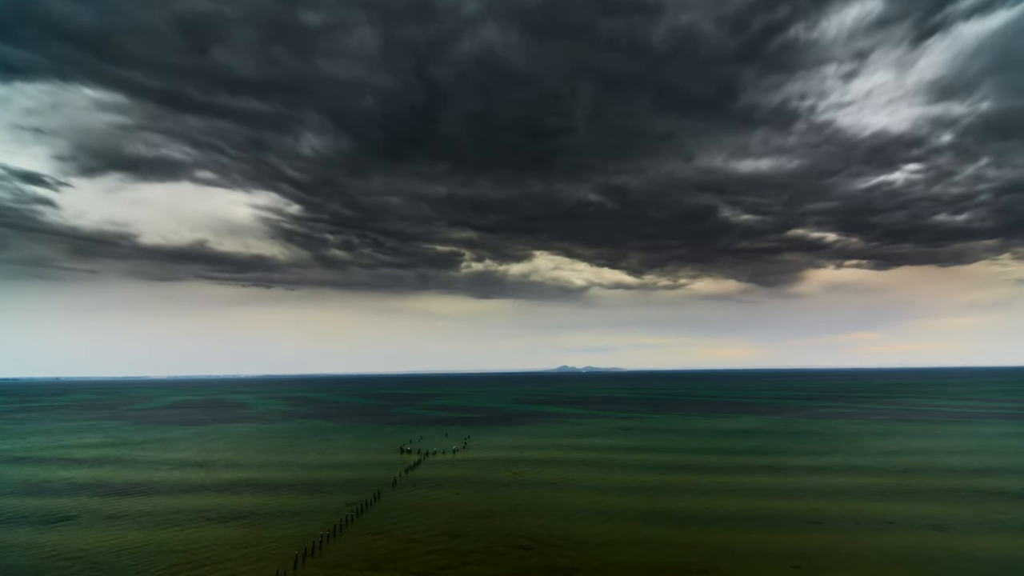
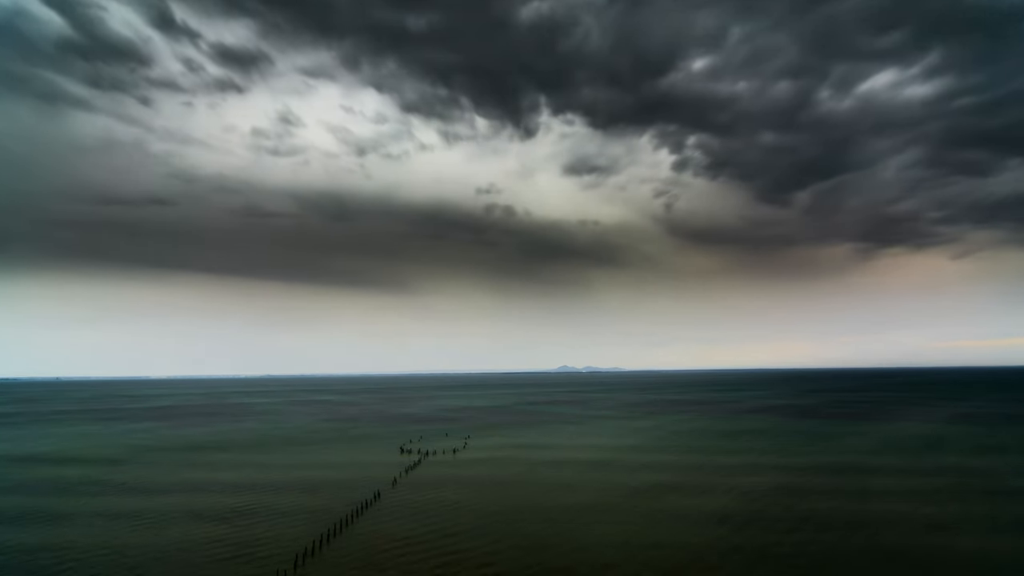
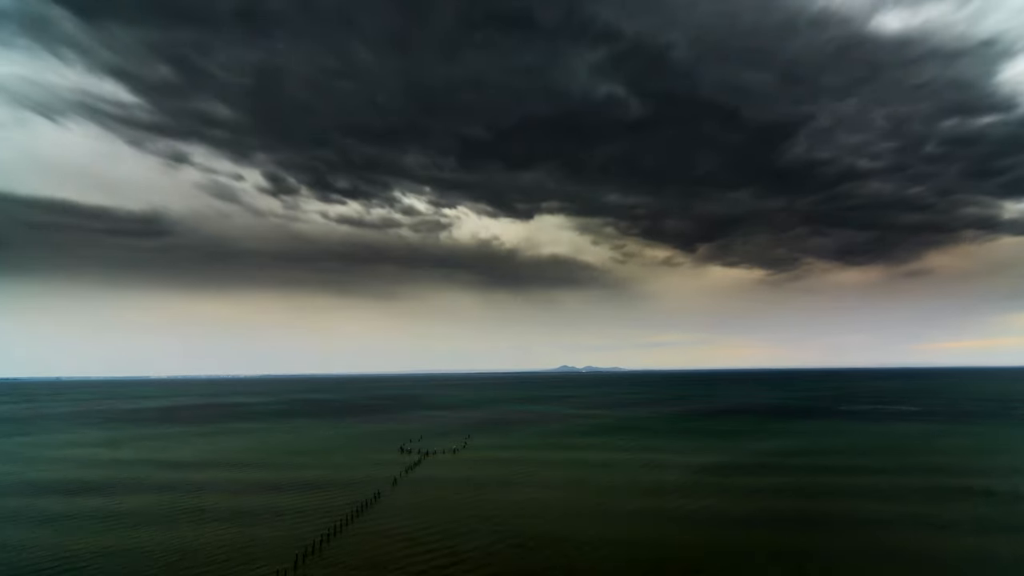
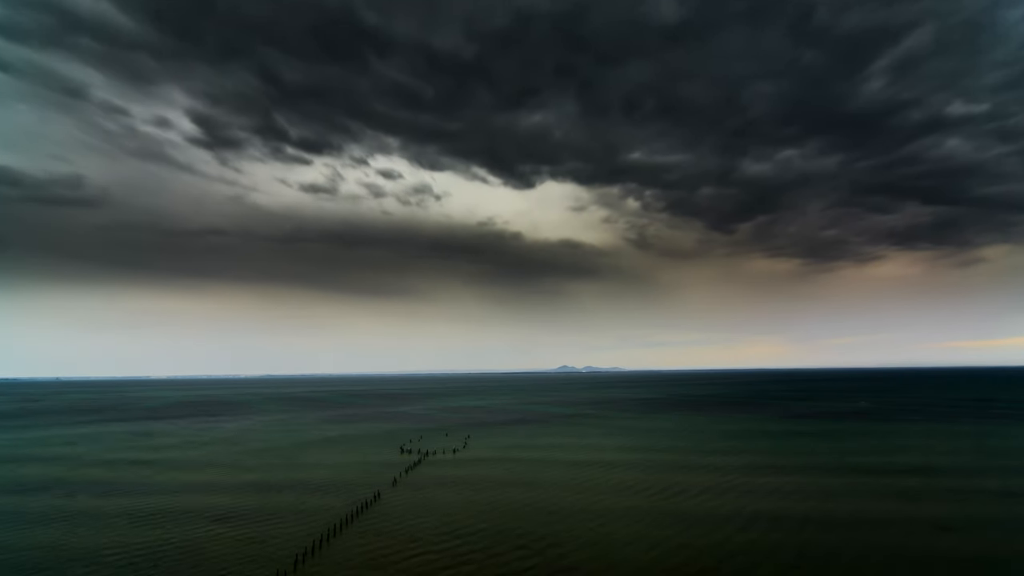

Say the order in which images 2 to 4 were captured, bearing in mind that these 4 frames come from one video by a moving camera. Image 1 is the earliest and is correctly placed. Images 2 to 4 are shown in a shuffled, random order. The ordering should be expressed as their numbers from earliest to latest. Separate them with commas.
3, 4, 2
